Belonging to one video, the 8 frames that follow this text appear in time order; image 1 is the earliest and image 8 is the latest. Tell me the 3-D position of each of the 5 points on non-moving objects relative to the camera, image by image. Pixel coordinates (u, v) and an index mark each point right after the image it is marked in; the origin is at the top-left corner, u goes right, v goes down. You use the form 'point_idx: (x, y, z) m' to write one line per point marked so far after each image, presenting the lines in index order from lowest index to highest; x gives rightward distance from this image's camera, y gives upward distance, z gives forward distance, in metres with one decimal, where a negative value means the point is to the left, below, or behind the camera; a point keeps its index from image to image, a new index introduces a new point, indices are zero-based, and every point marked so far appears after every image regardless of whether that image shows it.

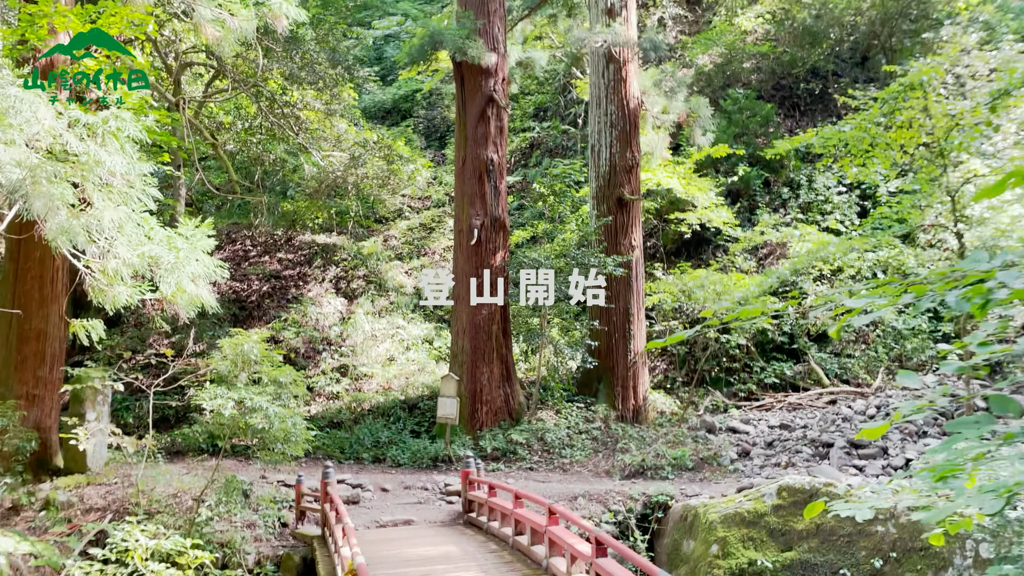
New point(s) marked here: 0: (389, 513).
0: (-1.2, -2.2, +7.8) m
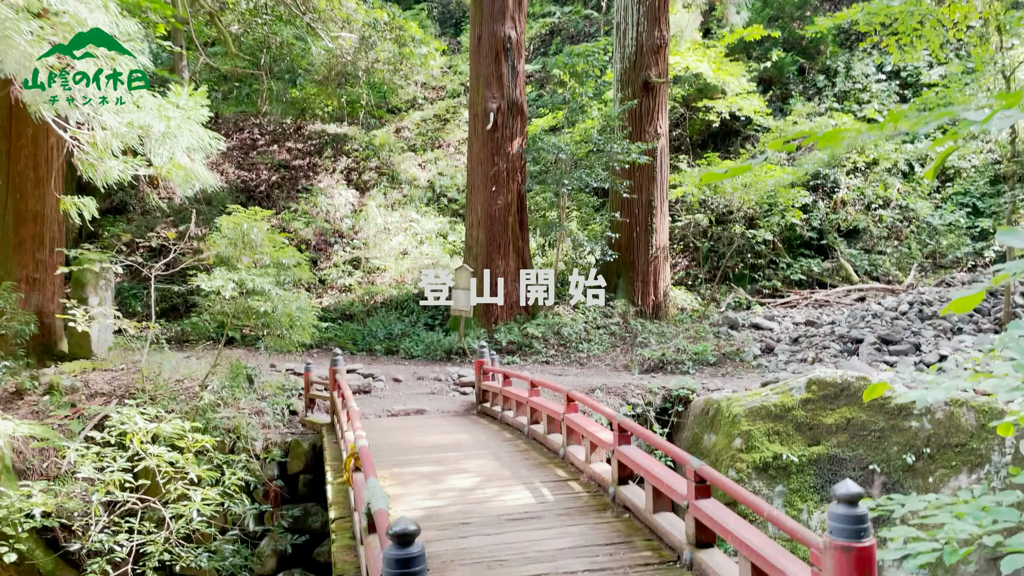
0: (-1.1, -1.1, +7.6) m
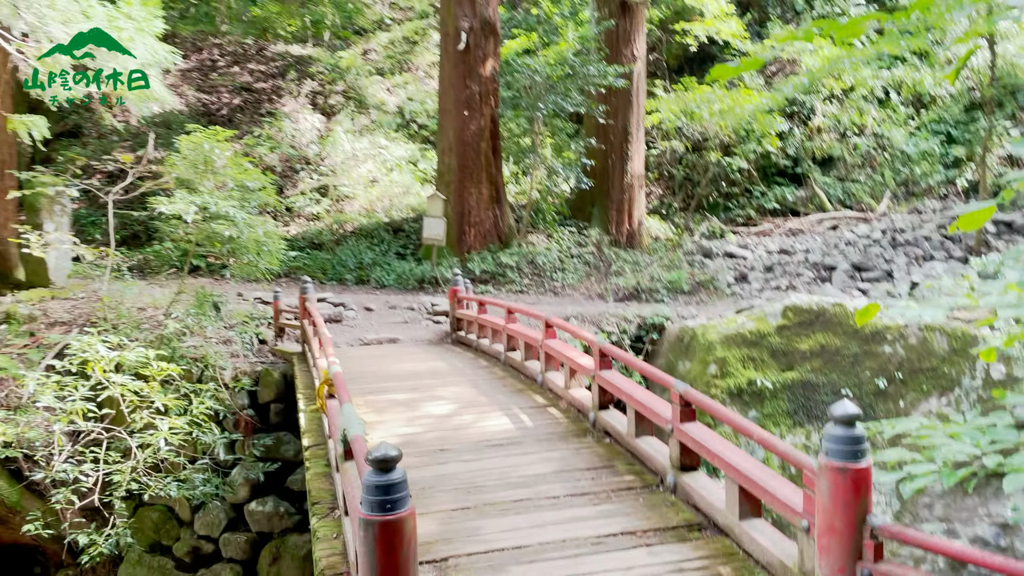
0: (-1.3, -0.4, +7.4) m
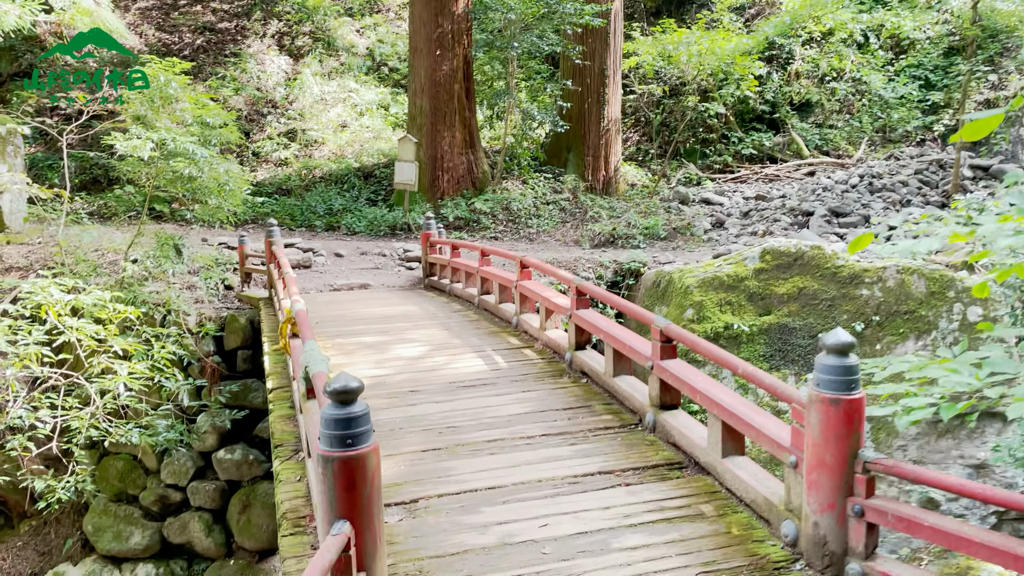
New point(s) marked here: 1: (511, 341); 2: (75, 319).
0: (-1.5, +0.1, +7.2) m
1: (0.0, -0.3, +4.3) m
2: (-2.7, -0.2, +5.0) m
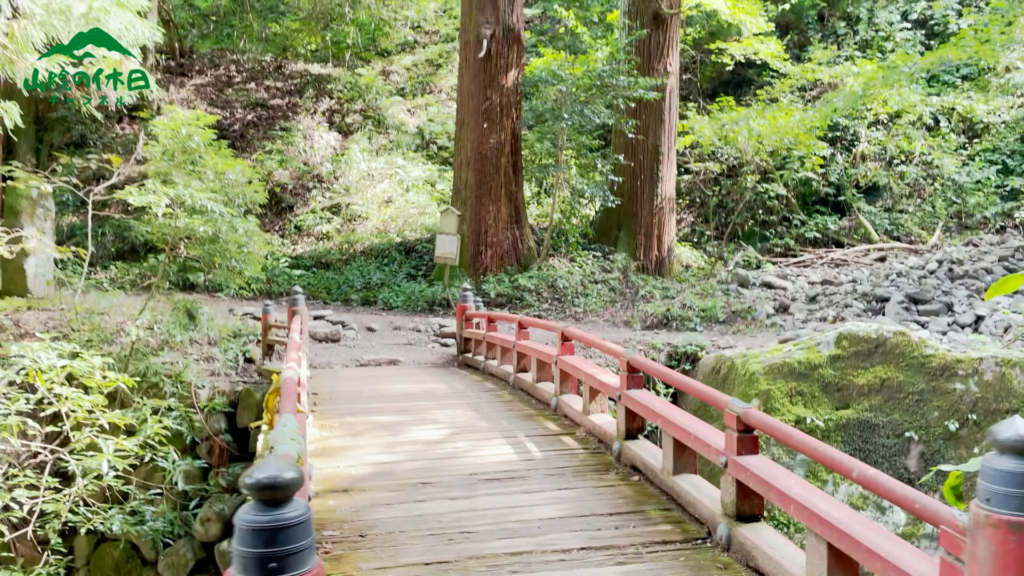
0: (-1.2, -0.5, +6.7) m
1: (+0.2, -0.6, +3.6) m
2: (-2.5, -0.6, +4.5) m
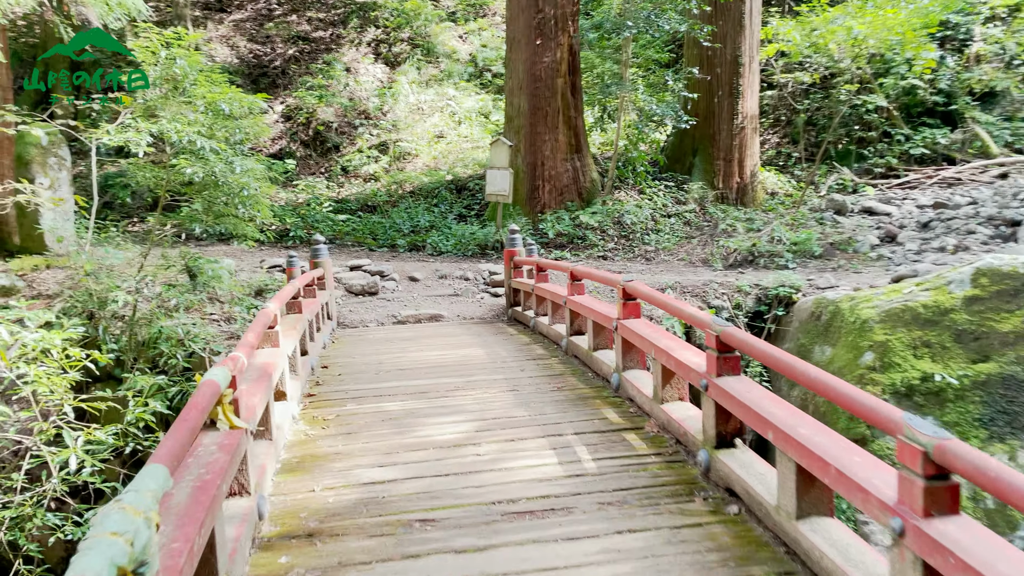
0: (-0.7, -0.1, +5.8) m
1: (+0.3, -0.4, +2.7) m
2: (-2.3, -0.4, +3.8) m
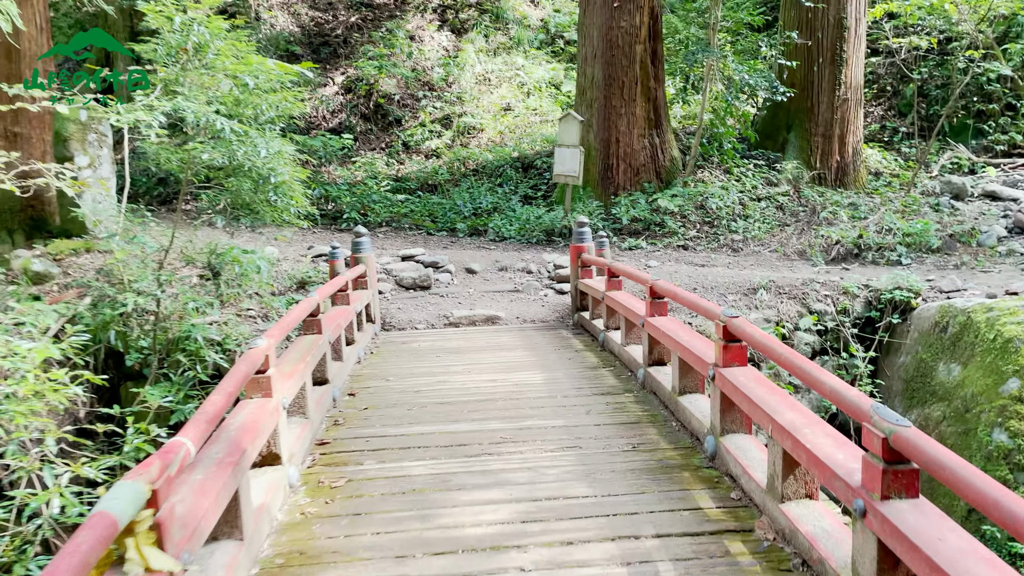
0: (-0.3, -0.1, +5.2) m
1: (+0.5, -0.5, +2.0) m
2: (-2.0, -0.4, +3.3) m
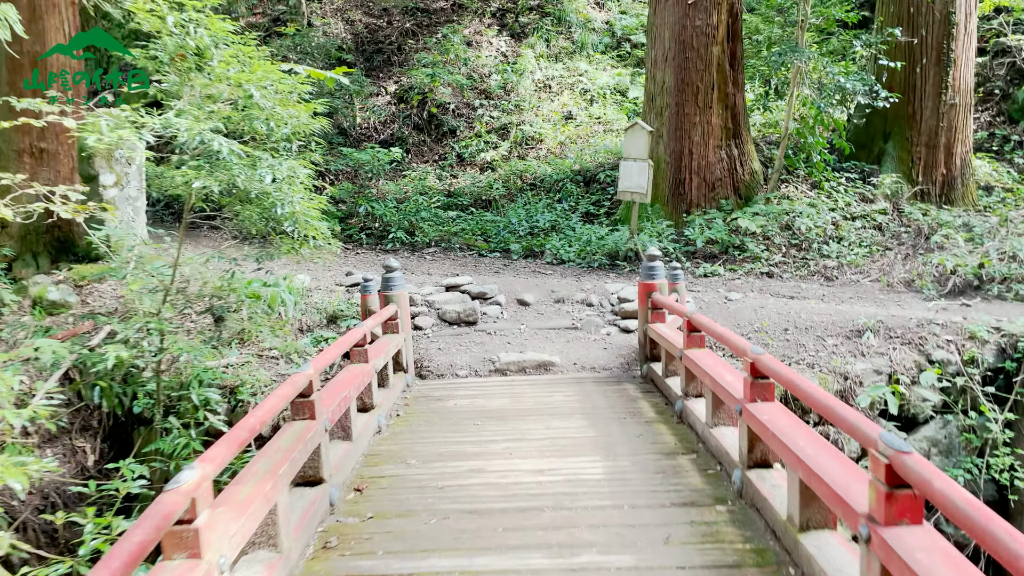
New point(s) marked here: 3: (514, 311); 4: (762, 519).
0: (0.0, -0.3, +4.5) m
1: (+0.5, -0.7, +1.3) m
2: (-1.8, -0.6, +2.8) m
3: (0.0, -0.1, +5.2) m
4: (+0.7, -0.6, +2.1) m
